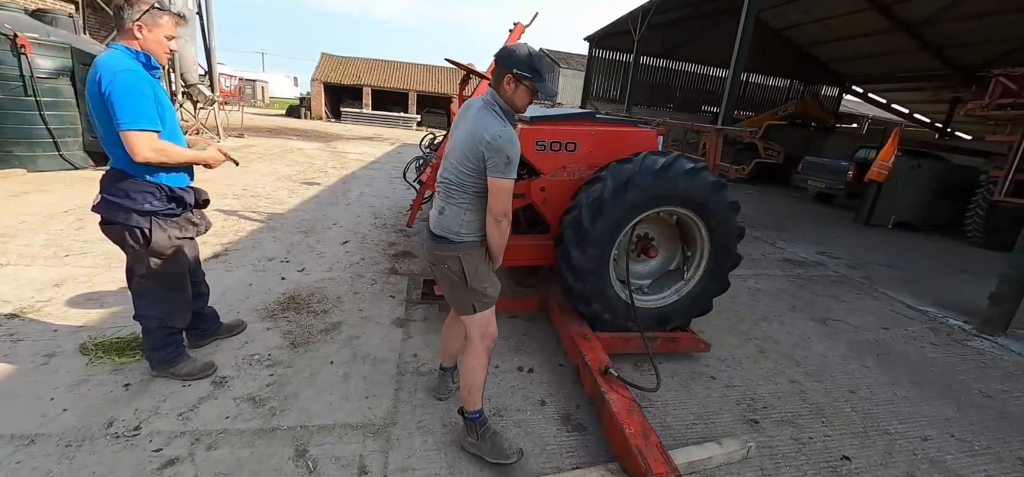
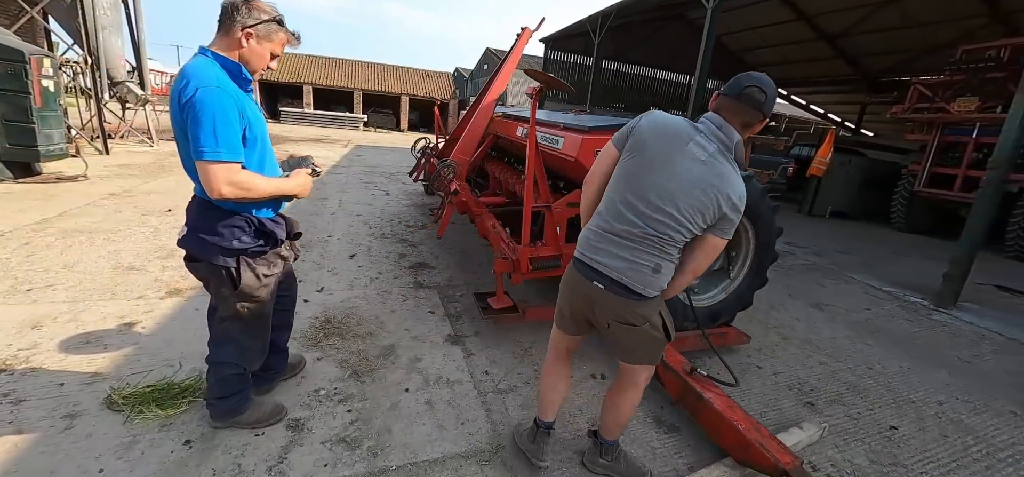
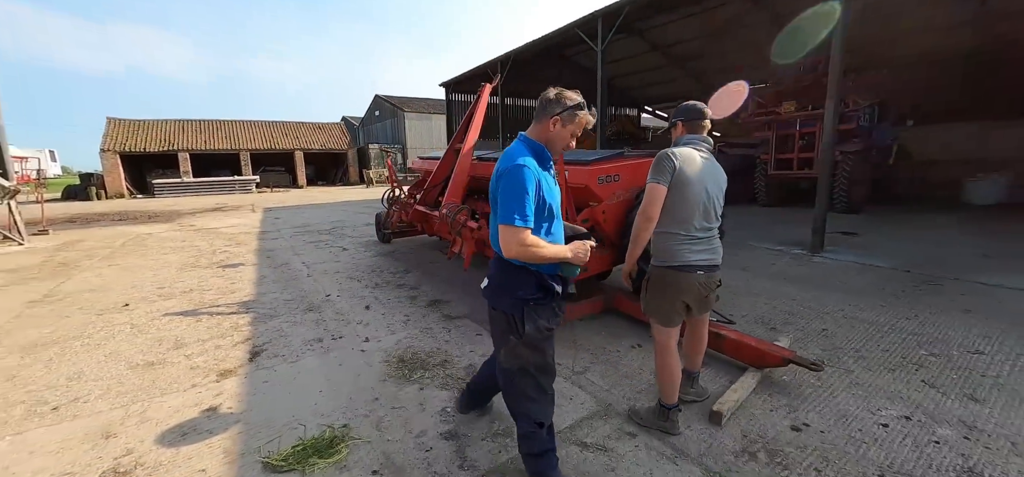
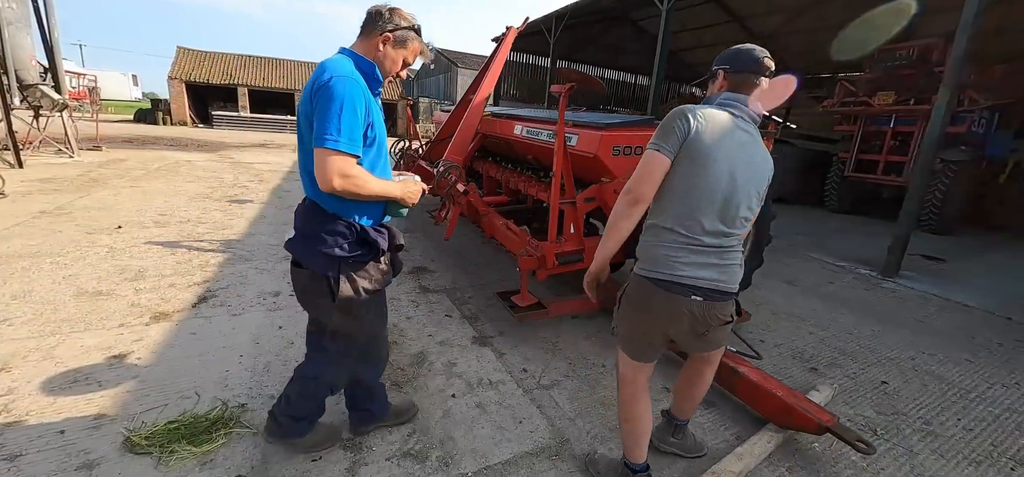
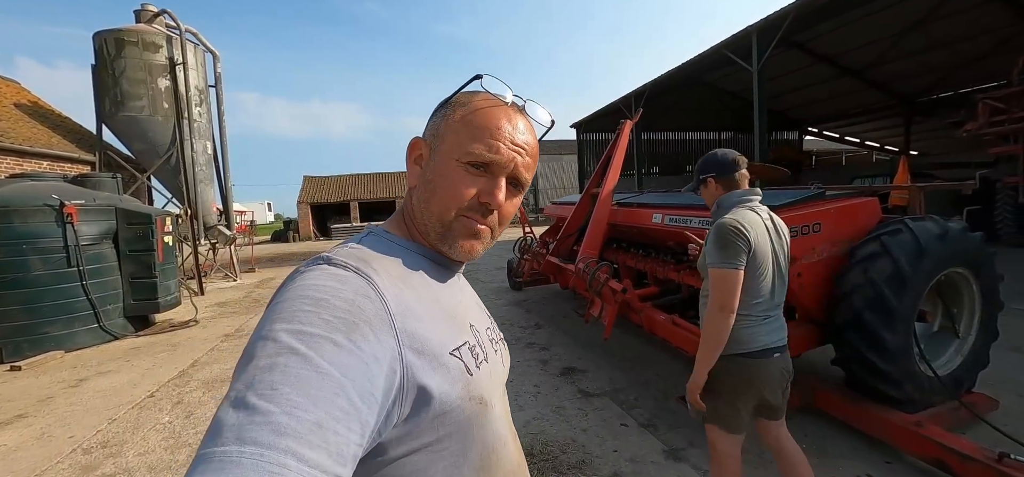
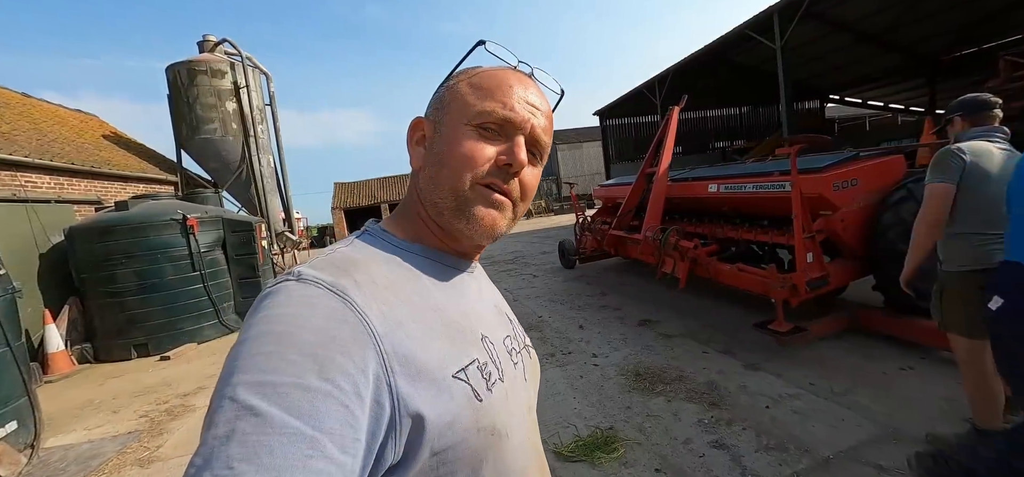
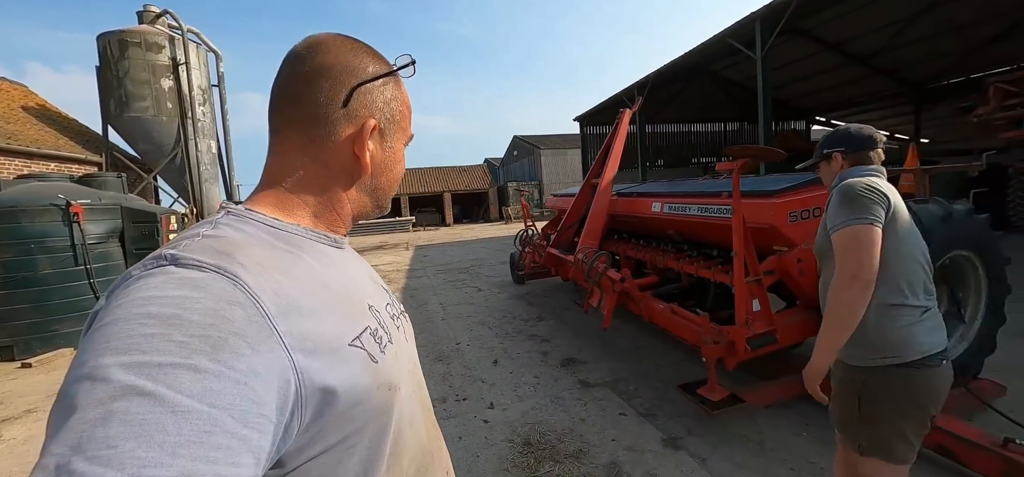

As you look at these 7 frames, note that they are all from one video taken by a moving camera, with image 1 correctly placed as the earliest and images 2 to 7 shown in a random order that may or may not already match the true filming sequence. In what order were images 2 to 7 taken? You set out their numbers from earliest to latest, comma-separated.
2, 4, 3, 6, 7, 5
